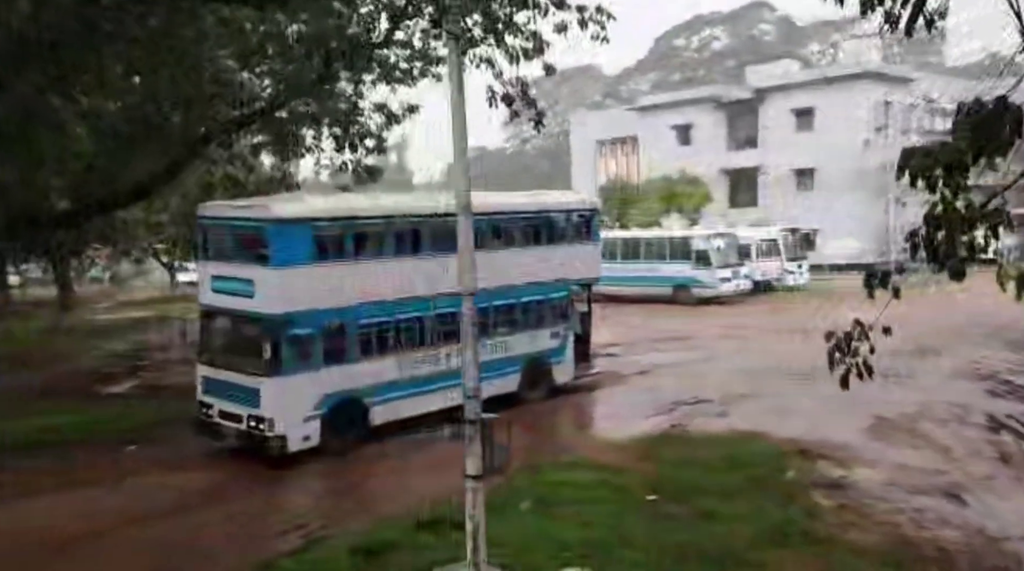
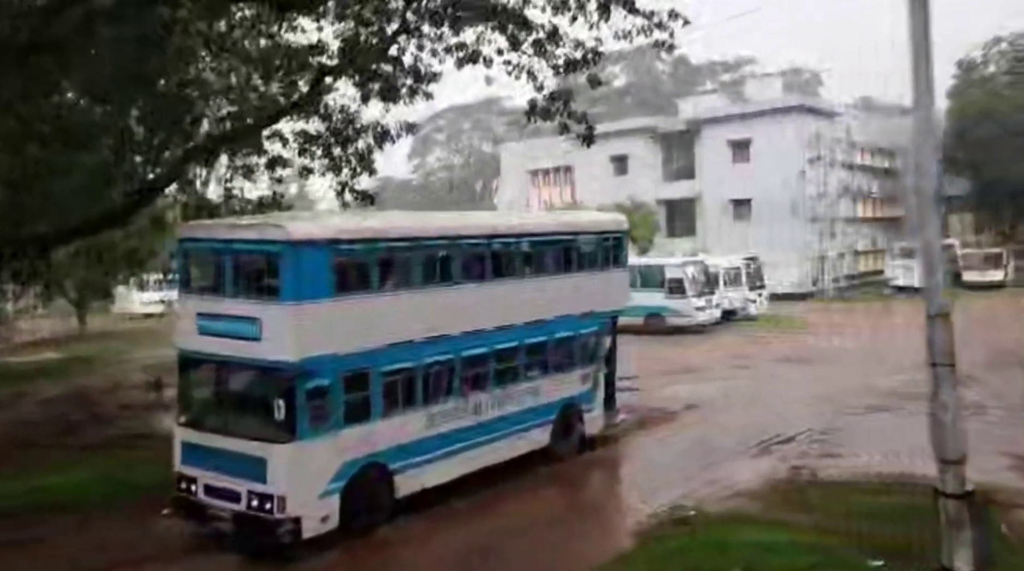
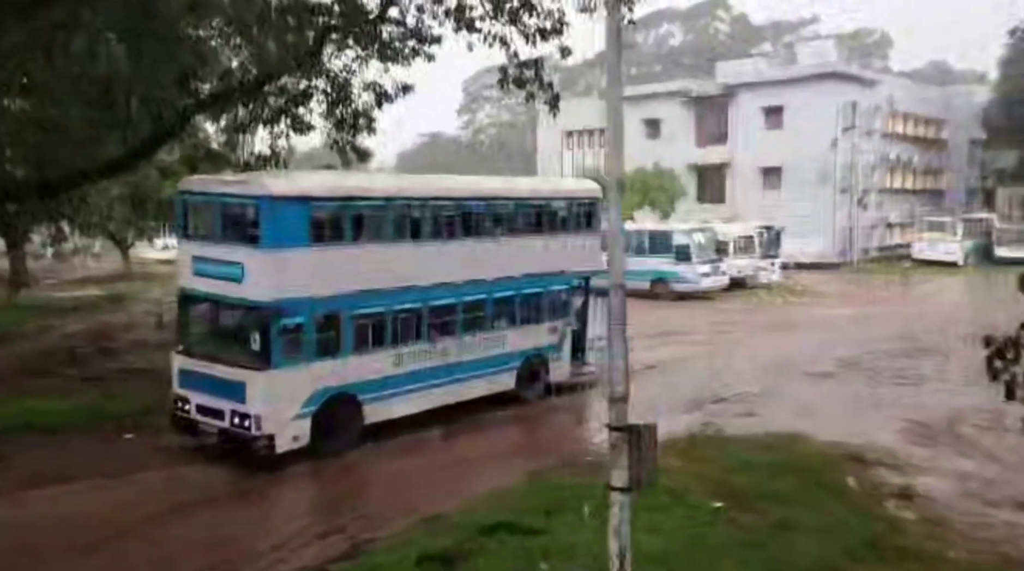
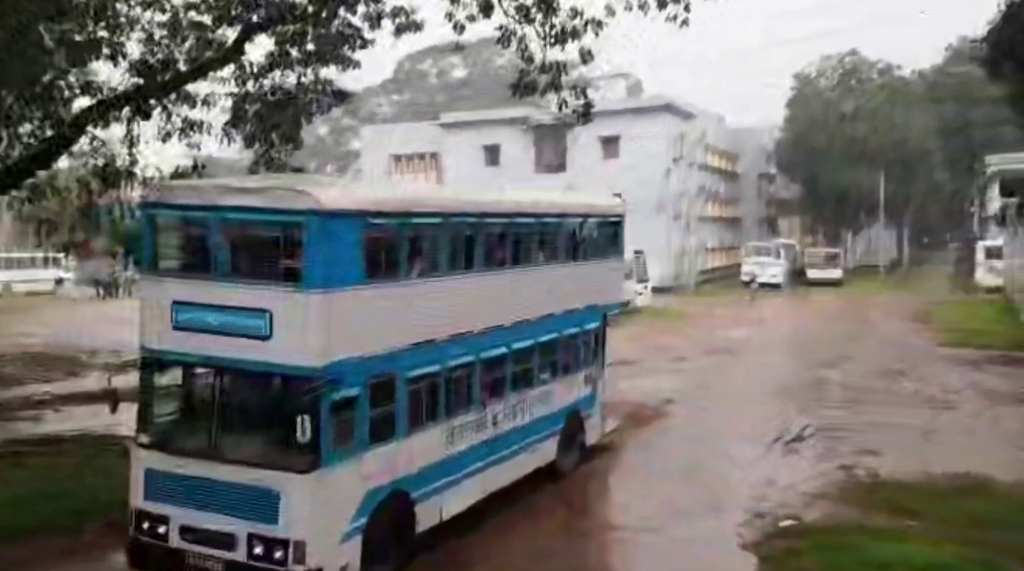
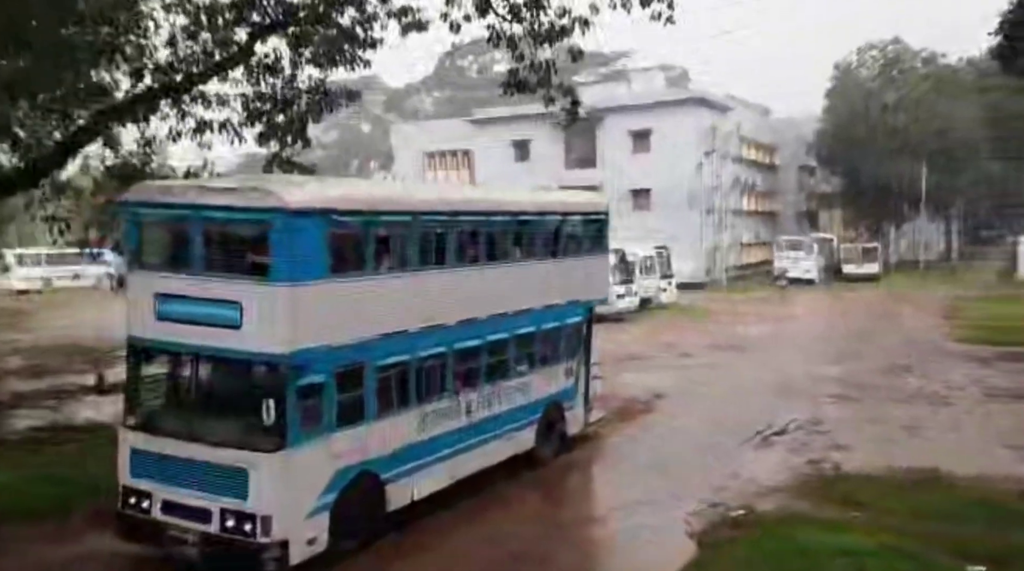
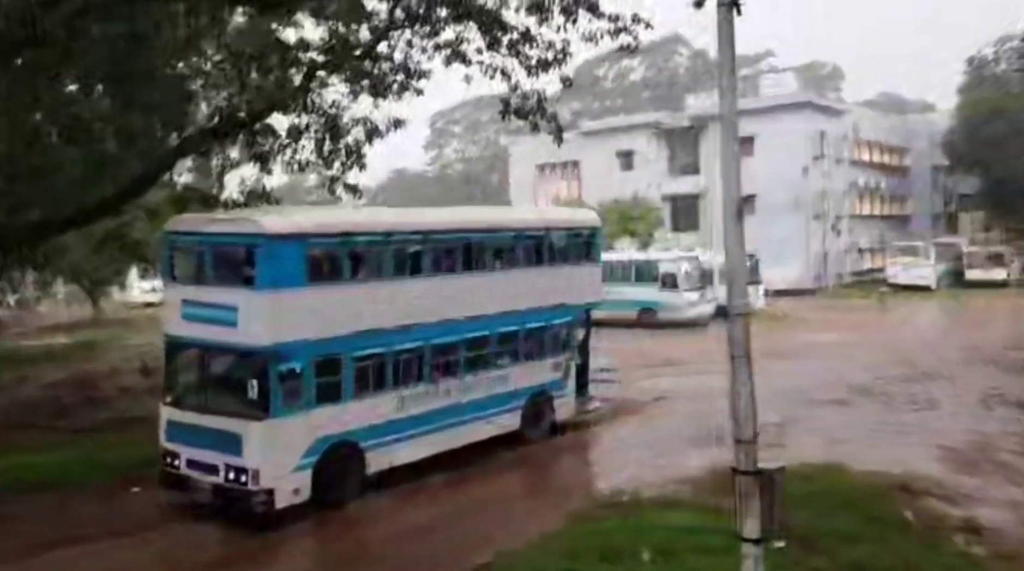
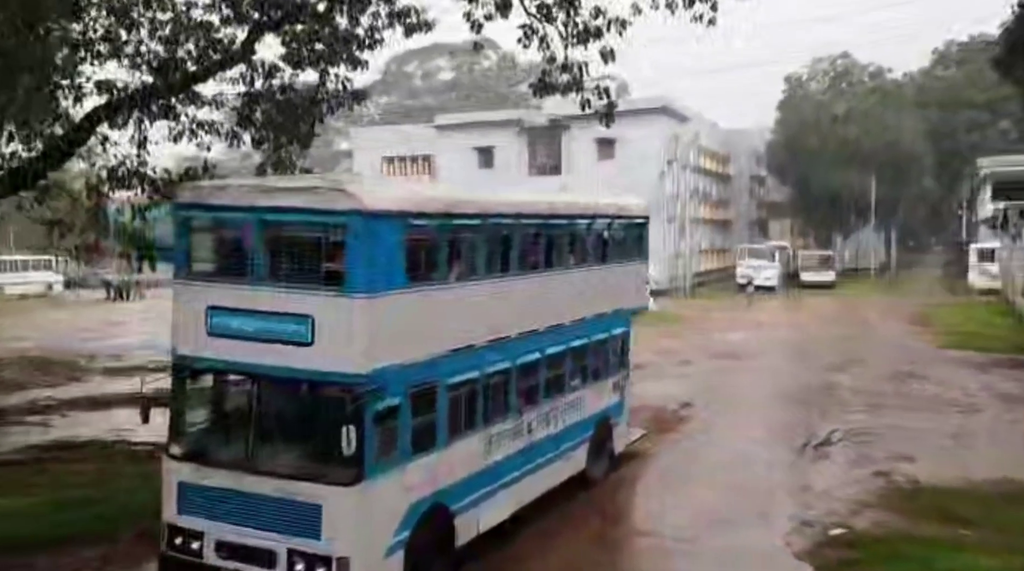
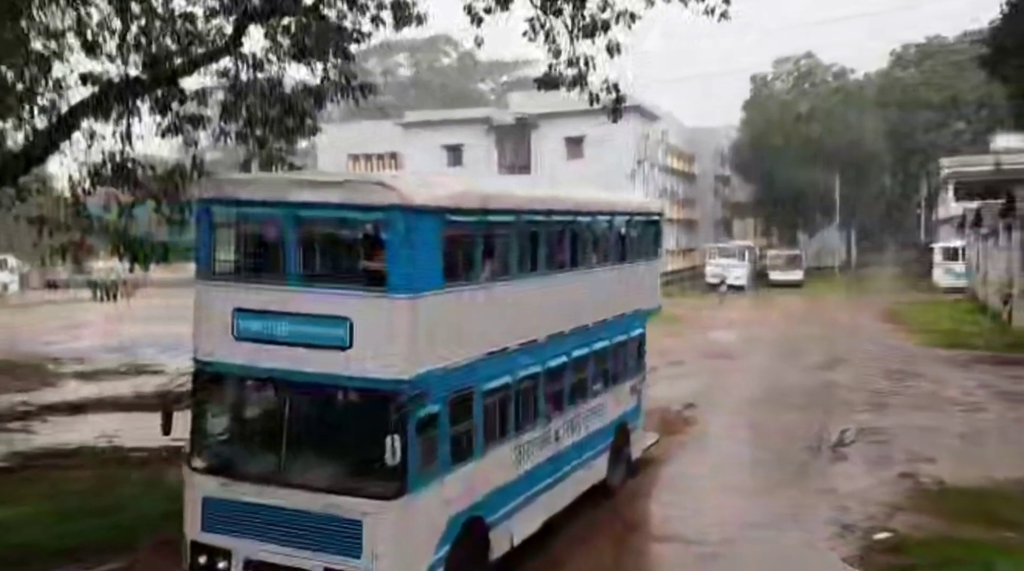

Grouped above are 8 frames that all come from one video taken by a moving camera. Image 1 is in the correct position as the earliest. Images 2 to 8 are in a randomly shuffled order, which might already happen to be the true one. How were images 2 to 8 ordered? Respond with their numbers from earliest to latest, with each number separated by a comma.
3, 6, 2, 5, 4, 7, 8
